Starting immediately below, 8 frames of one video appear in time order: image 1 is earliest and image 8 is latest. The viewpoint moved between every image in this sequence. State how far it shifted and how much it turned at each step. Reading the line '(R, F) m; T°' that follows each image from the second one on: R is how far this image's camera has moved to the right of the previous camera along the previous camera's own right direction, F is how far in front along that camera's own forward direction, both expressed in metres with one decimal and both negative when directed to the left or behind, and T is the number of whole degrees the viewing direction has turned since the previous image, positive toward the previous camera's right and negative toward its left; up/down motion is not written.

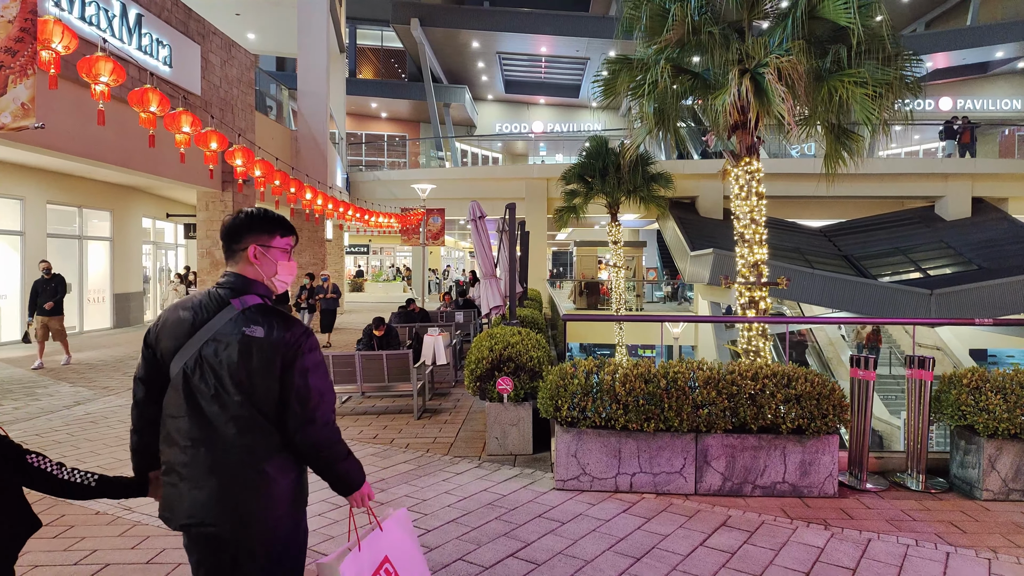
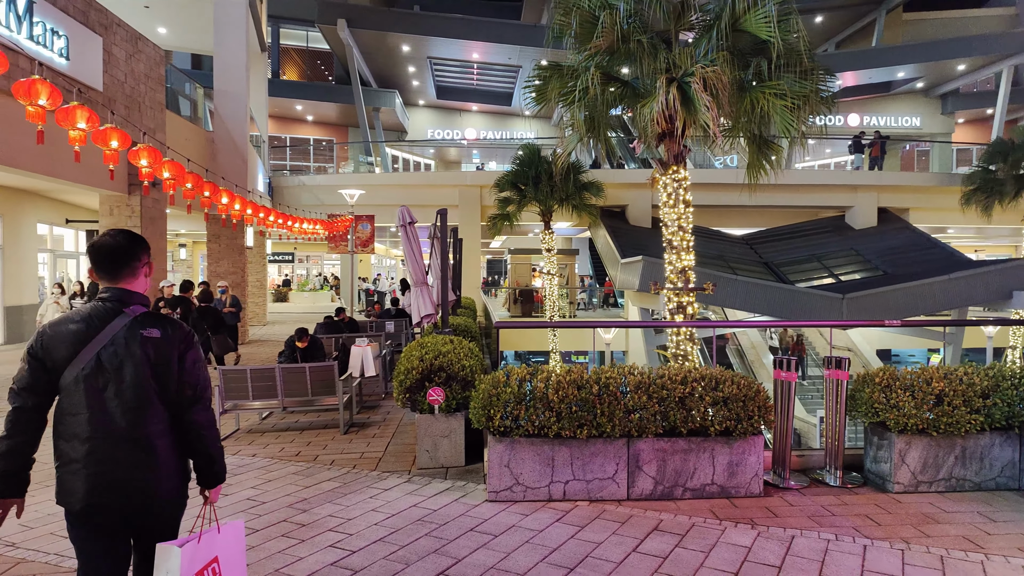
(0.0, +0.1) m; +6°
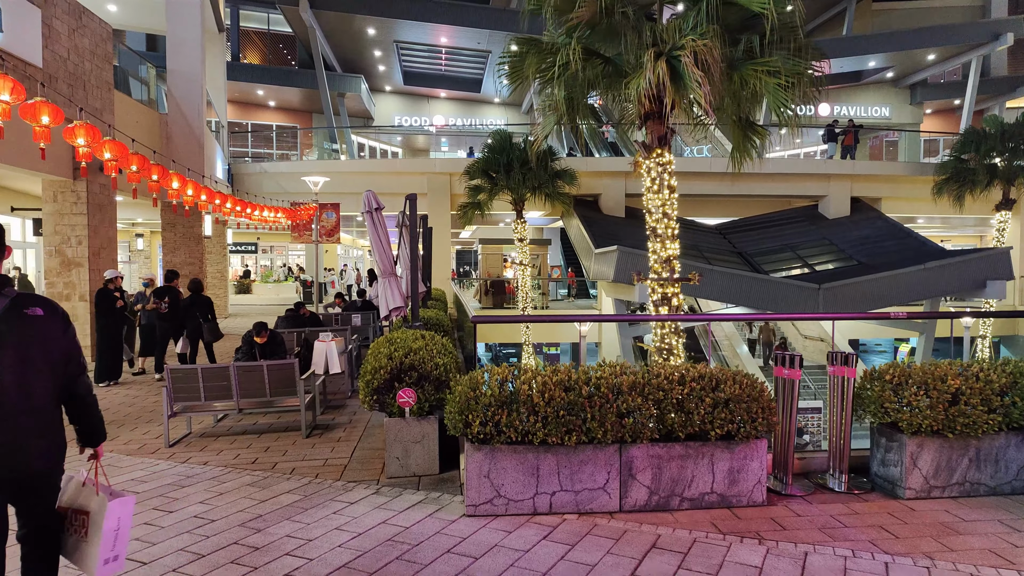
(-0.1, +0.5) m; +3°
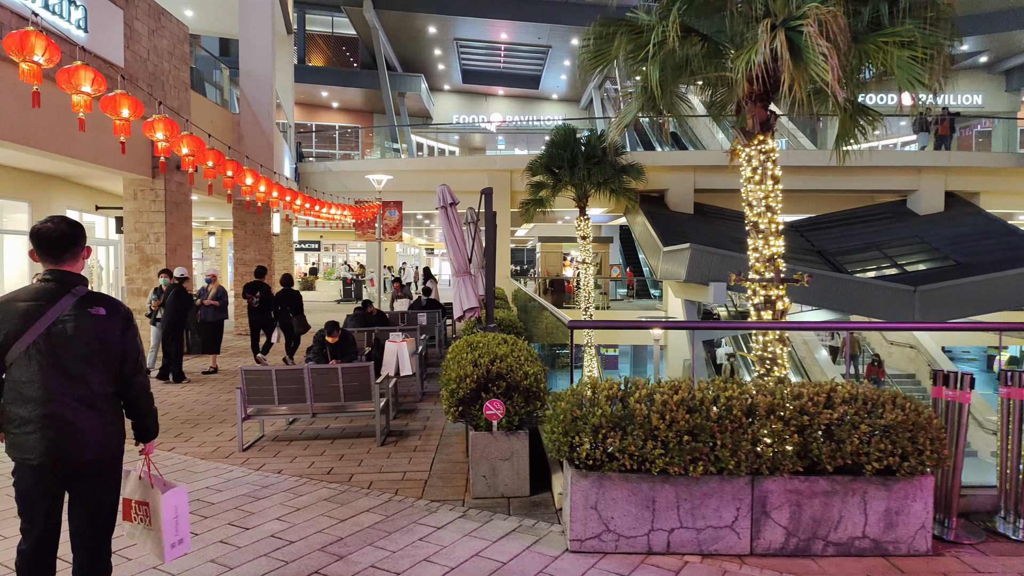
(-0.3, +0.6) m; -4°
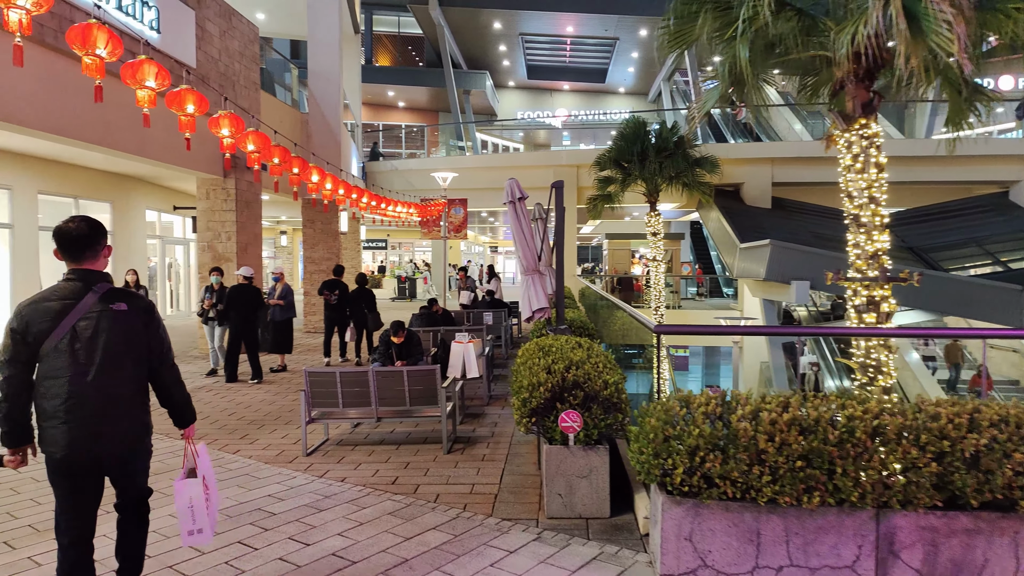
(-0.1, +0.4) m; -5°
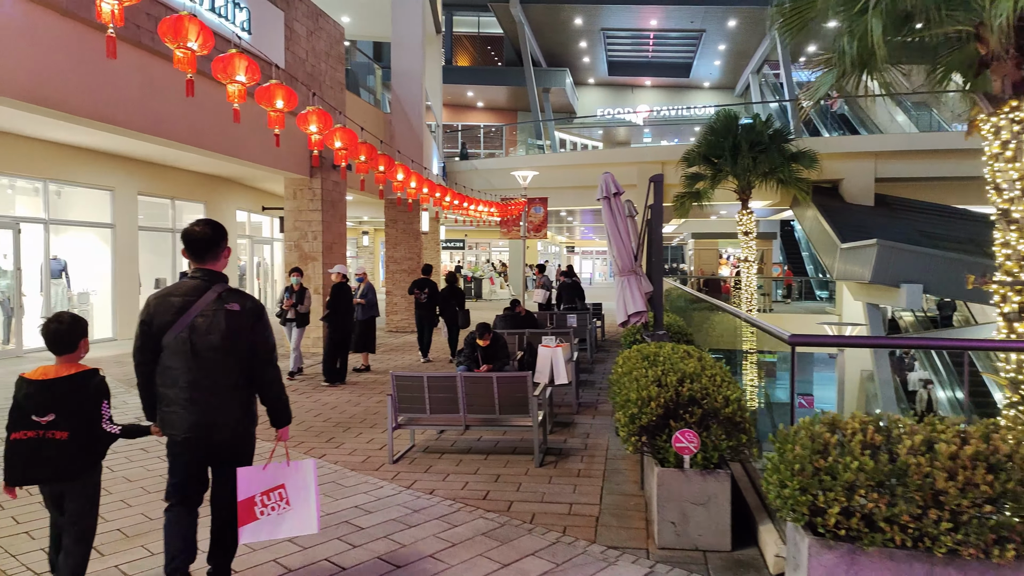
(-0.2, +0.4) m; -6°
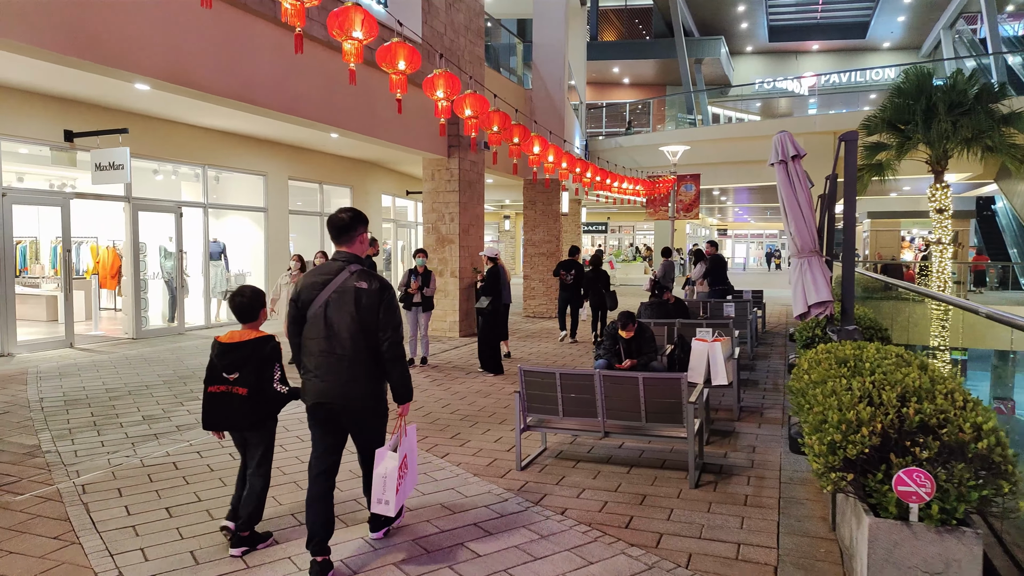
(0.0, +0.8) m; -12°
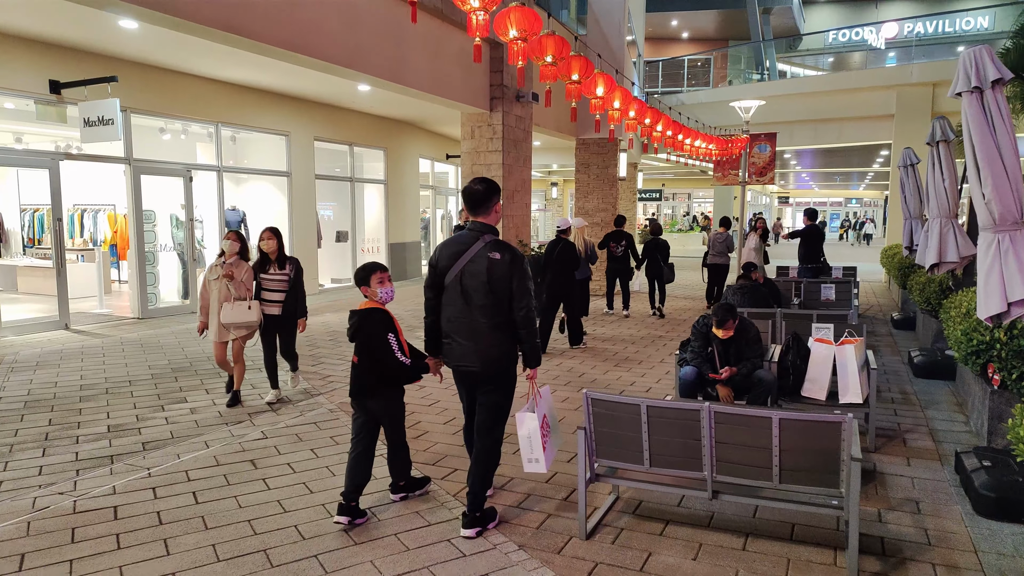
(-0.1, +1.5) m; -4°
